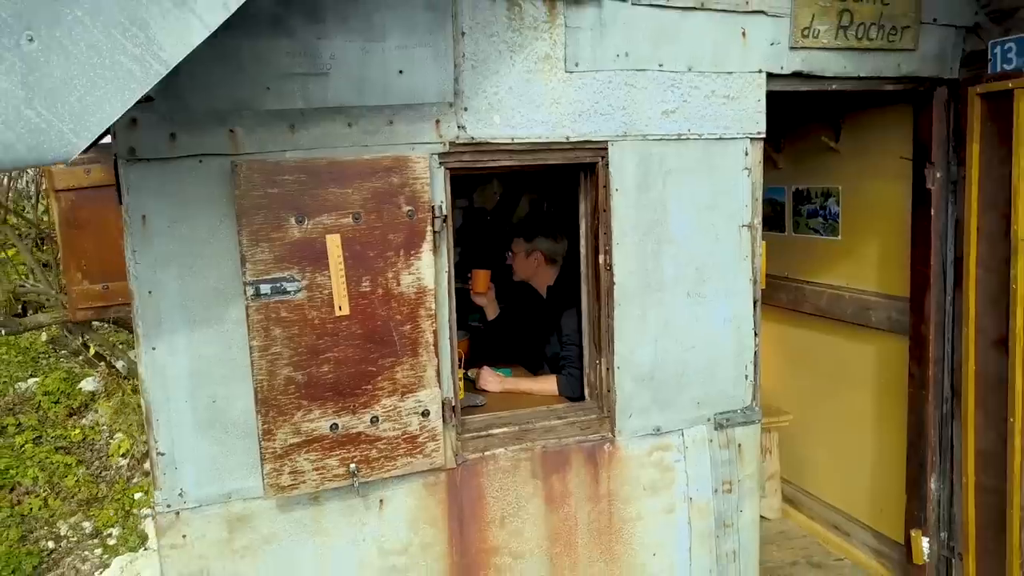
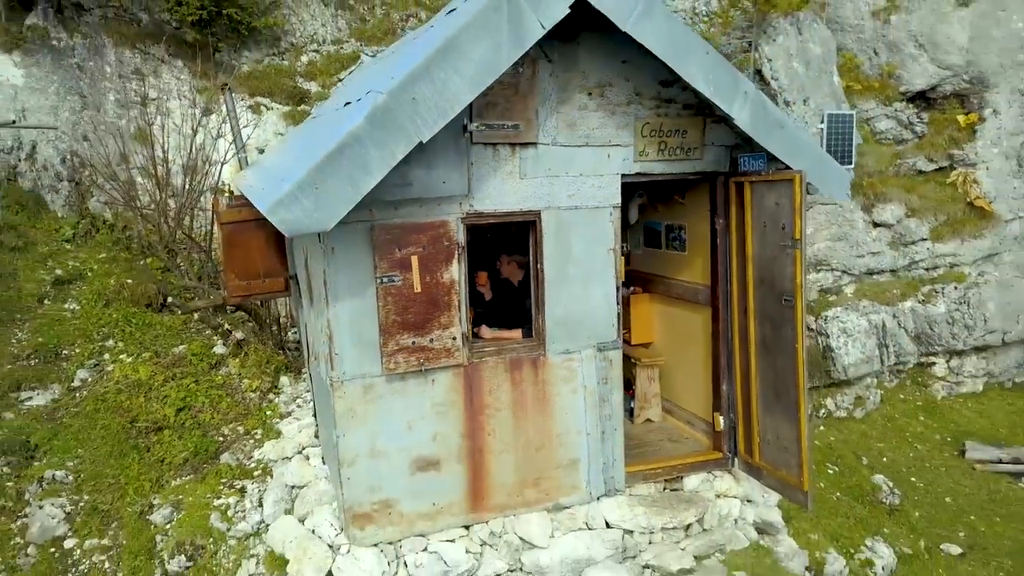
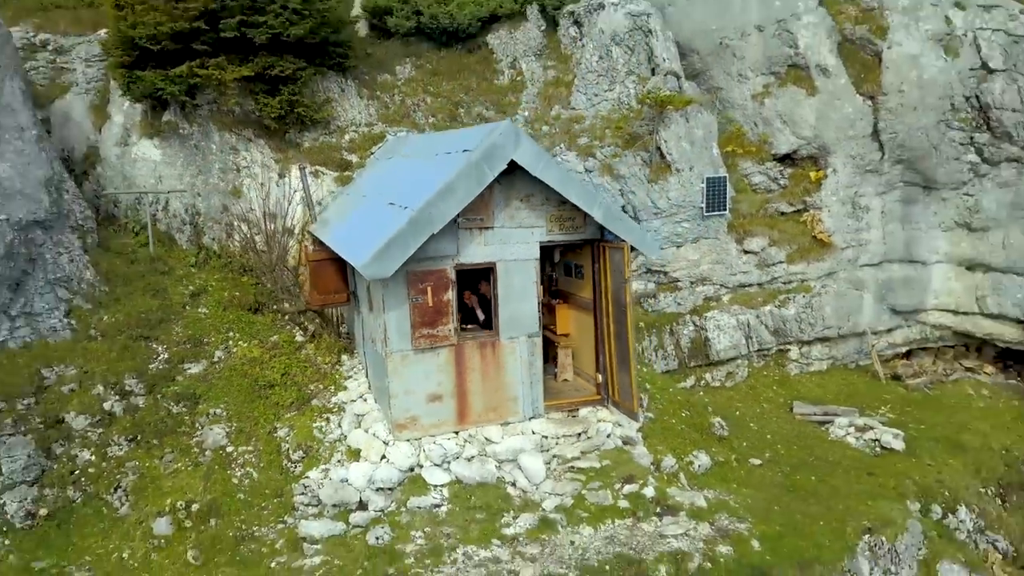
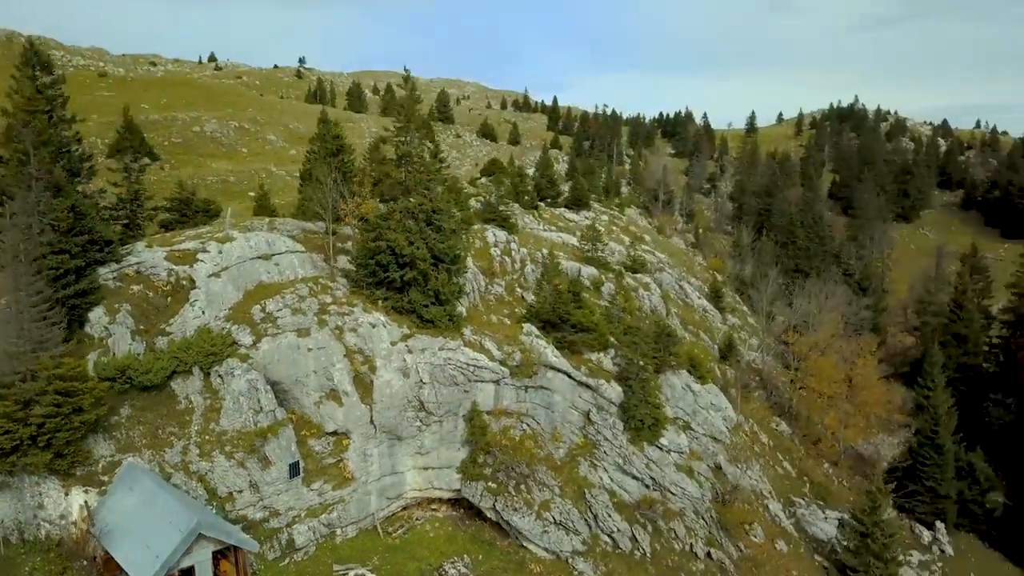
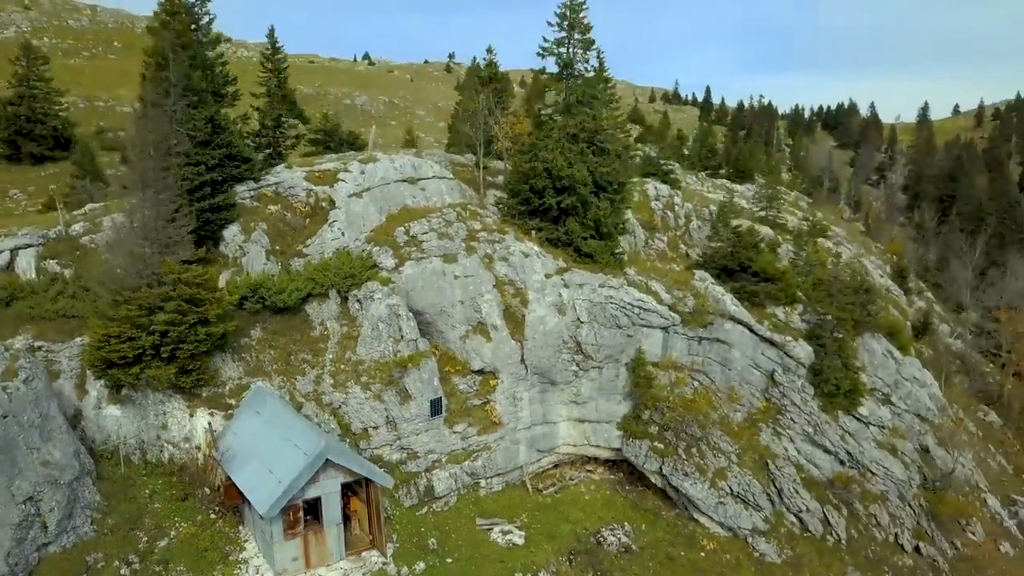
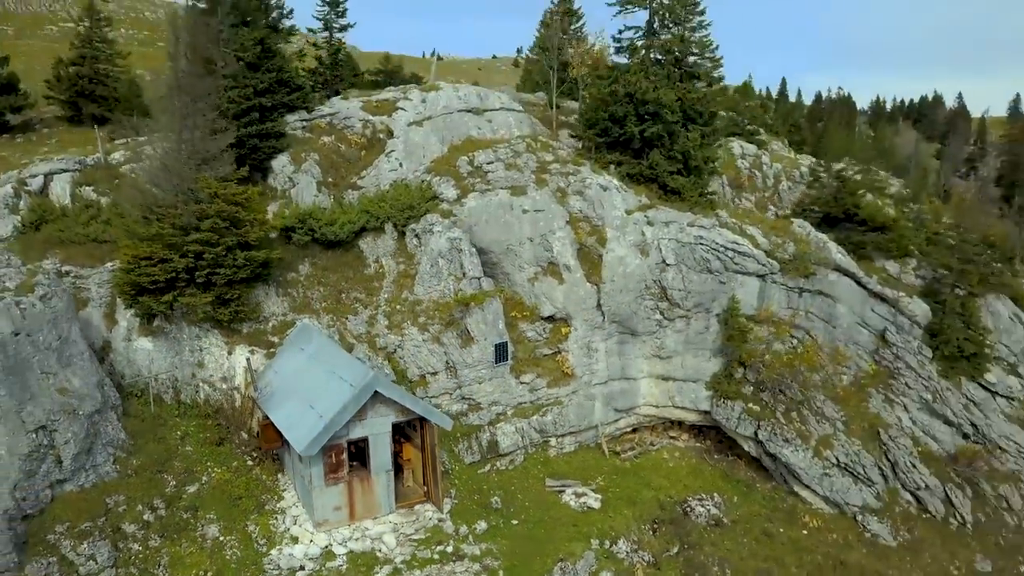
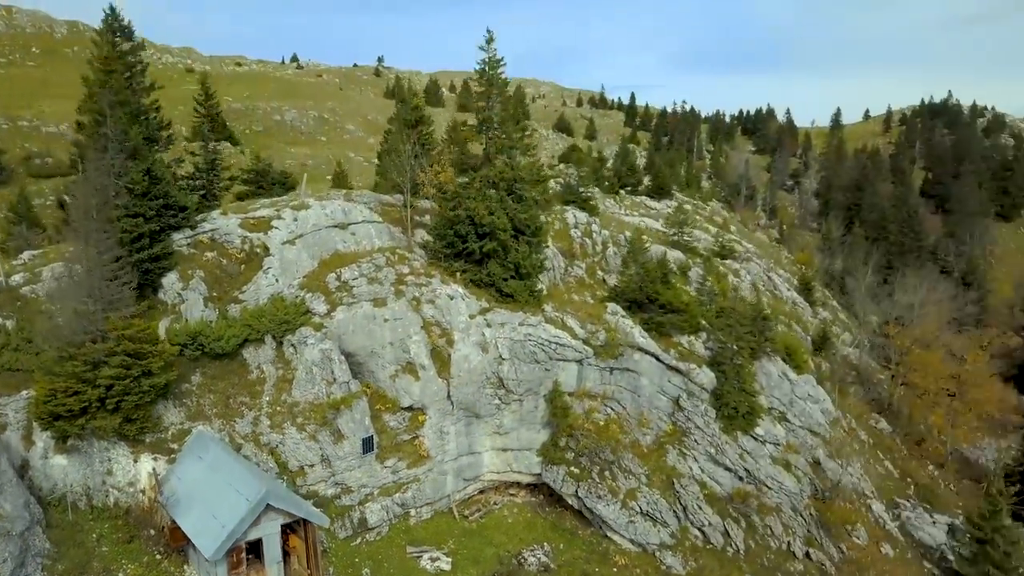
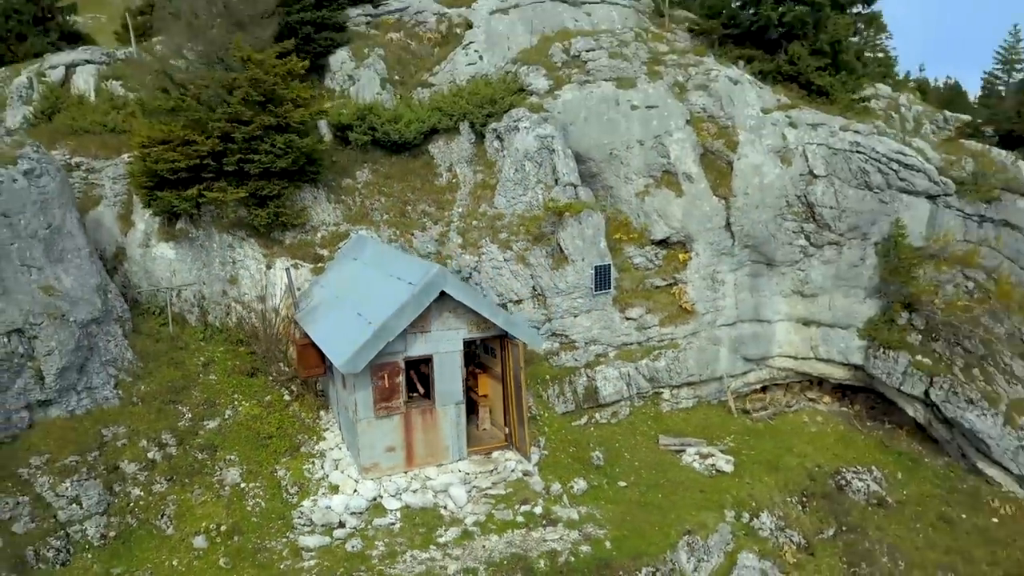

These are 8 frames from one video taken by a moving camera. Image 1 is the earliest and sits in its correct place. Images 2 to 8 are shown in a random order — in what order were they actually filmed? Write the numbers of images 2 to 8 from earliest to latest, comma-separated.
2, 3, 8, 6, 5, 7, 4
